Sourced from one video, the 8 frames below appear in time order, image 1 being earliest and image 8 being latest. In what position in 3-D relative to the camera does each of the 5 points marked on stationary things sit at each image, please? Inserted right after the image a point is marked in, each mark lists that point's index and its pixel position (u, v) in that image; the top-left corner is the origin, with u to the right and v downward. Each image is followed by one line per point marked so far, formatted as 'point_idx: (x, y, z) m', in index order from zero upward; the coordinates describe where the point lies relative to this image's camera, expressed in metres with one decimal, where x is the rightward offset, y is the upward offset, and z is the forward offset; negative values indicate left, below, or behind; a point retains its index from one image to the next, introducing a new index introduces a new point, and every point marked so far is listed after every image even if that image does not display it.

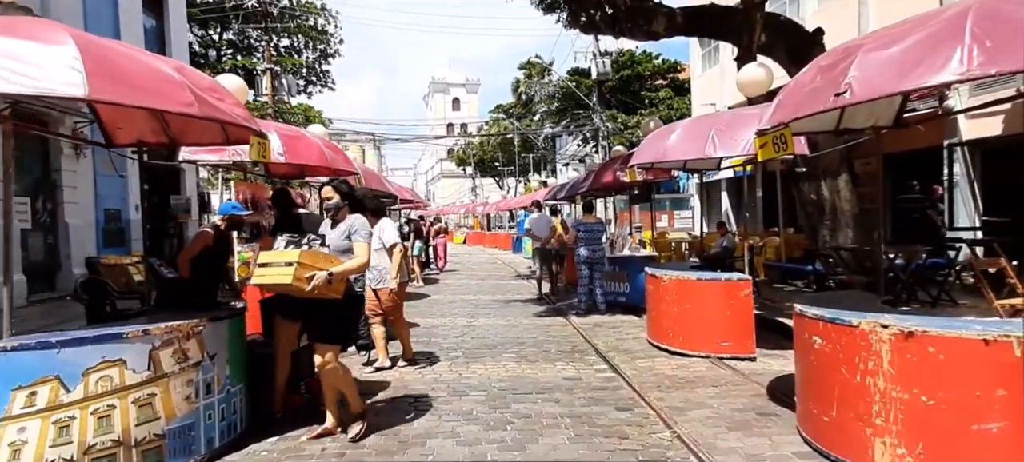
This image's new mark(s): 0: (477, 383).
0: (-0.3, -1.5, +5.7) m
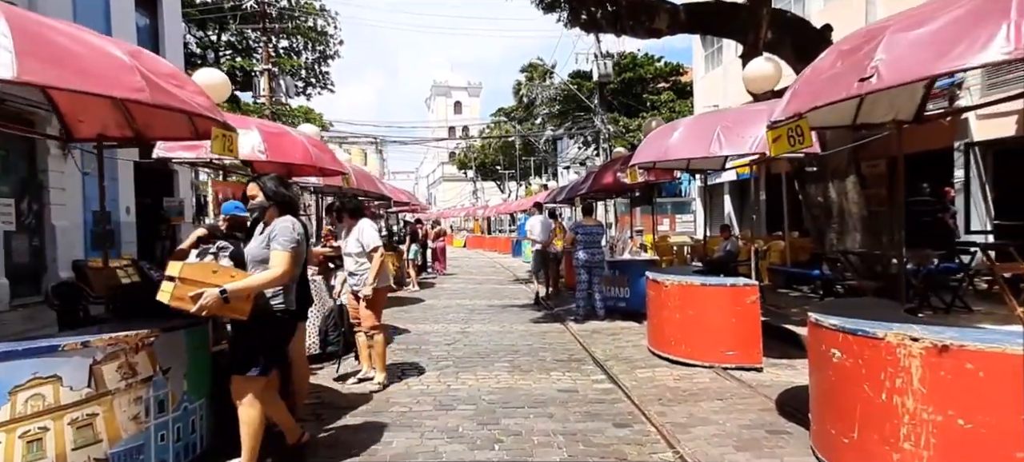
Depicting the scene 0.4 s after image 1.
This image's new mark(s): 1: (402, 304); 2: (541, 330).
0: (-0.4, -1.5, +5.3) m
1: (-2.2, -1.5, +11.7) m
2: (+0.4, -1.5, +8.7) m
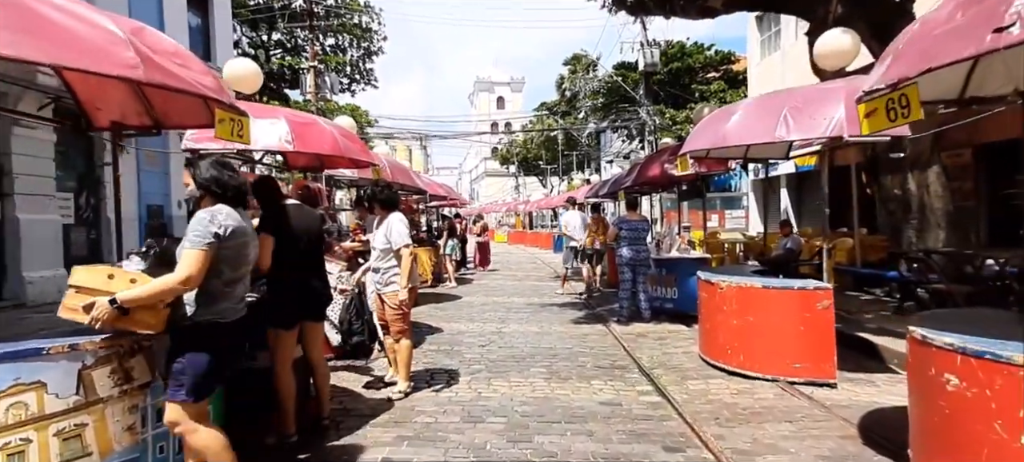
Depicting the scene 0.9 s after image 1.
0: (-0.1, -1.4, +4.8) m
1: (-1.4, -1.4, +11.3) m
2: (+1.0, -1.4, +8.1) m
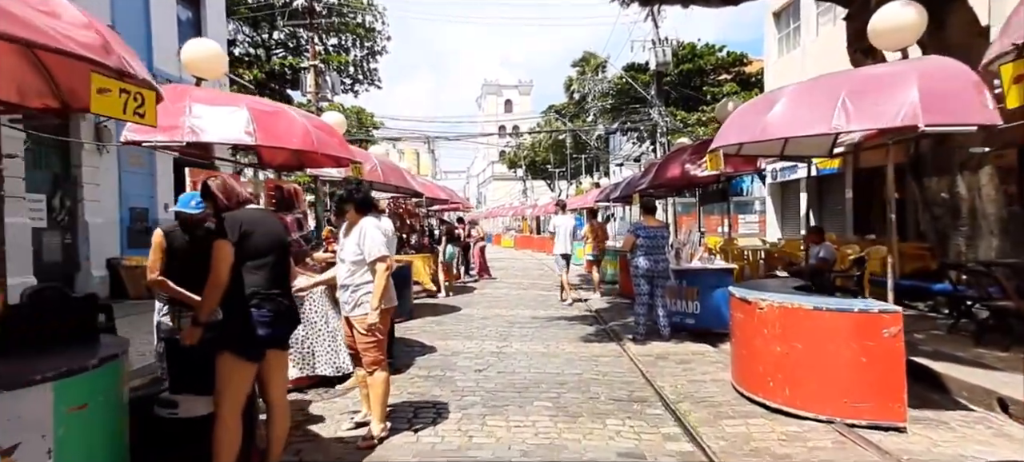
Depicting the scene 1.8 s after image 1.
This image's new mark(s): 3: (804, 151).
0: (-0.1, -1.5, +3.9) m
1: (-1.4, -1.5, +10.4) m
2: (+1.0, -1.5, +7.2) m
3: (+3.4, +0.9, +6.8) m
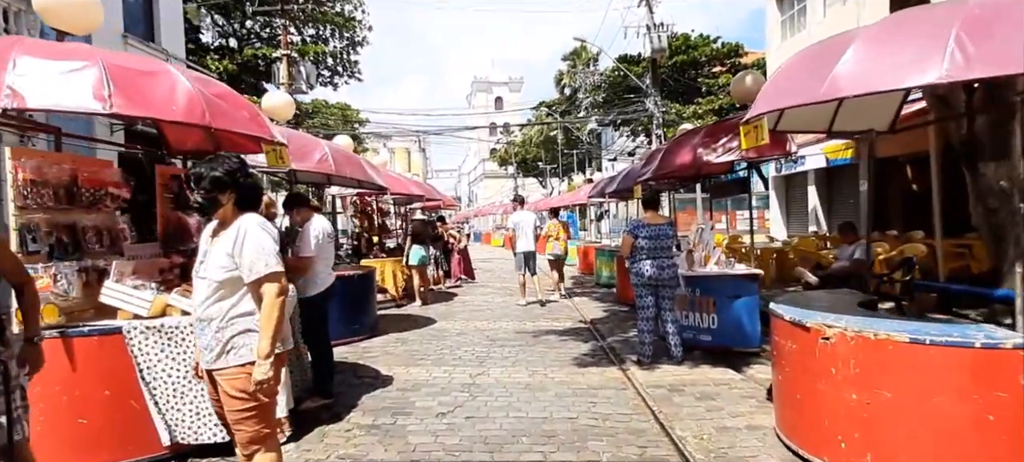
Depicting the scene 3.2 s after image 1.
0: (-0.3, -1.5, +2.4) m
1: (-1.6, -1.5, +8.9) m
2: (+0.8, -1.5, +5.7) m
3: (+3.1, +1.0, +5.4) m
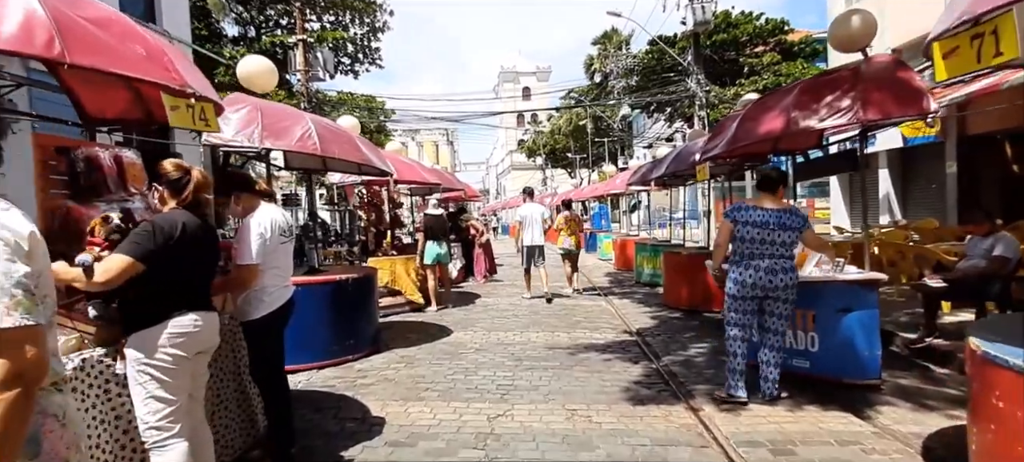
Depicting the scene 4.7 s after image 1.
0: (-0.3, -1.5, +0.8) m
1: (-1.3, -1.4, +7.4) m
2: (+1.0, -1.4, +4.1) m
3: (+3.3, +1.0, +3.6) m
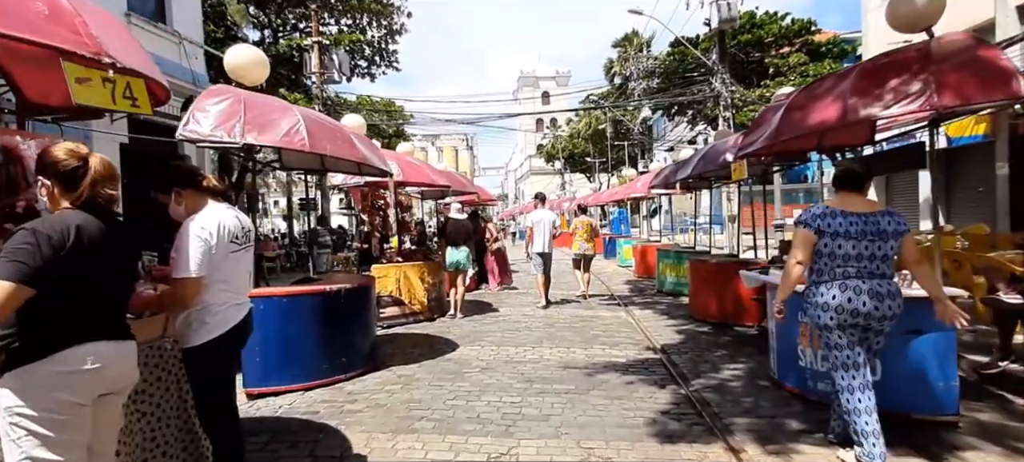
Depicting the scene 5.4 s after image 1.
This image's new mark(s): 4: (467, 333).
0: (-0.4, -1.5, +0.1) m
1: (-1.1, -1.5, +6.7) m
2: (+1.0, -1.5, +3.3) m
3: (+3.3, +1.0, +2.8) m
4: (-0.6, -1.4, +8.3) m
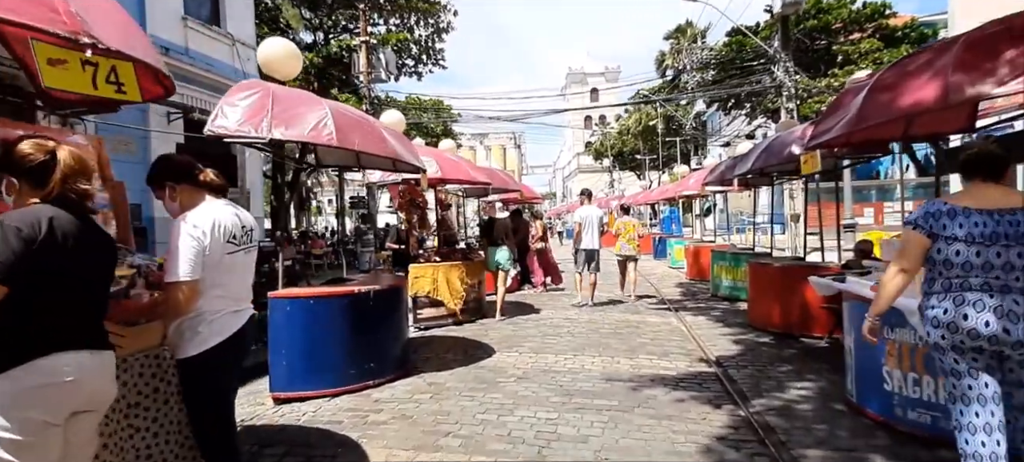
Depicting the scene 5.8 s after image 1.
0: (-0.5, -1.5, -0.3) m
1: (-0.7, -1.4, +6.3) m
2: (+1.1, -1.5, +2.8) m
3: (+3.4, +1.0, +2.0) m
4: (-0.1, -1.4, +7.8) m
